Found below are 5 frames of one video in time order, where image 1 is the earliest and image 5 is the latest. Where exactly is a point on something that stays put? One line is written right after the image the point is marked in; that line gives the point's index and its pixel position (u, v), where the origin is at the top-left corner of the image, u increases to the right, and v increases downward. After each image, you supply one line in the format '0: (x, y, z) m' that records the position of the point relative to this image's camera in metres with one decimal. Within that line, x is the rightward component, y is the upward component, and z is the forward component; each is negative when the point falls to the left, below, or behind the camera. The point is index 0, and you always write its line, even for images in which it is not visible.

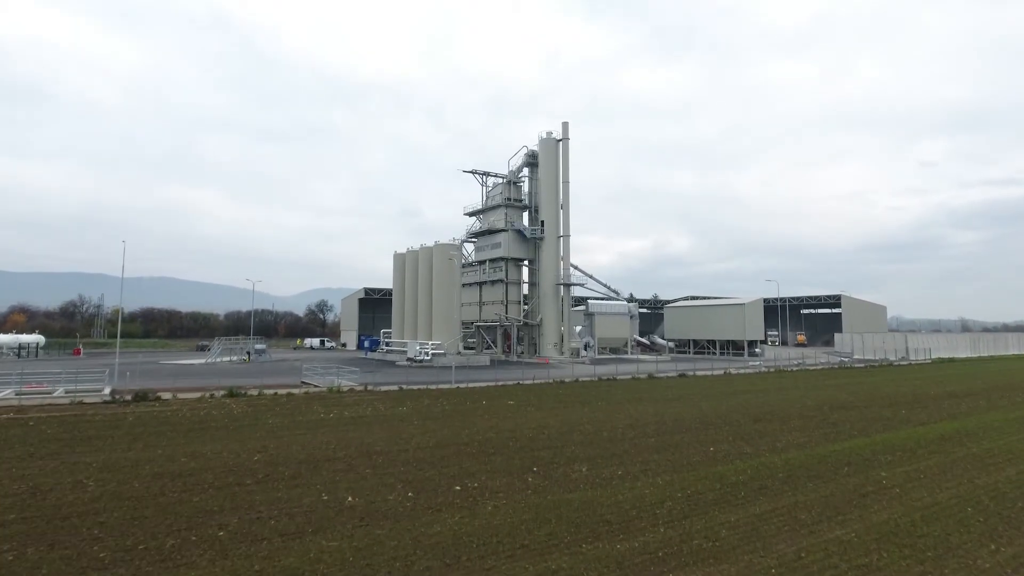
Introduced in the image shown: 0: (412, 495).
0: (-1.8, -3.8, +11.7) m
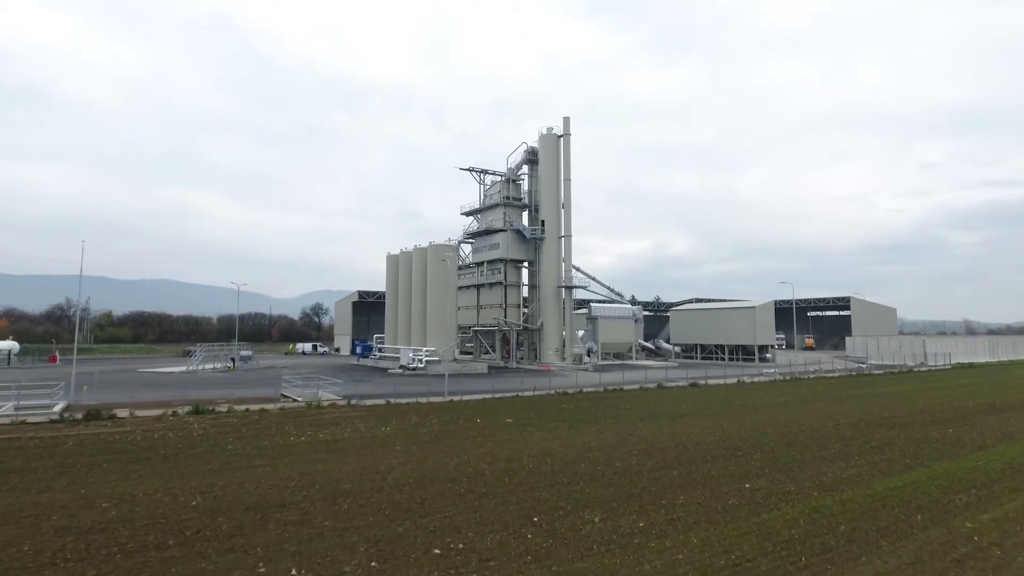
0: (-1.9, -3.9, +9.0) m
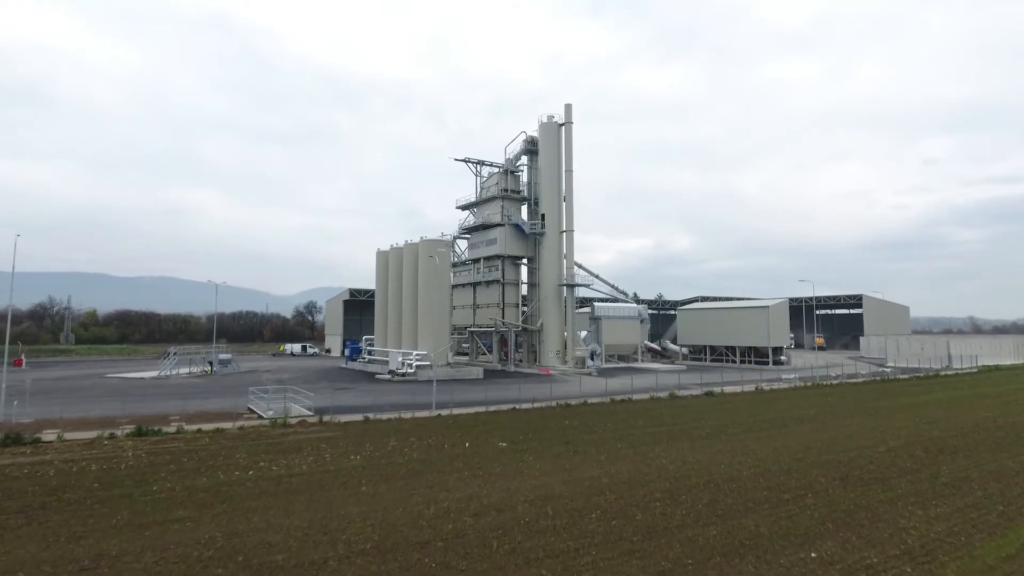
0: (-2.1, -4.0, +5.6) m
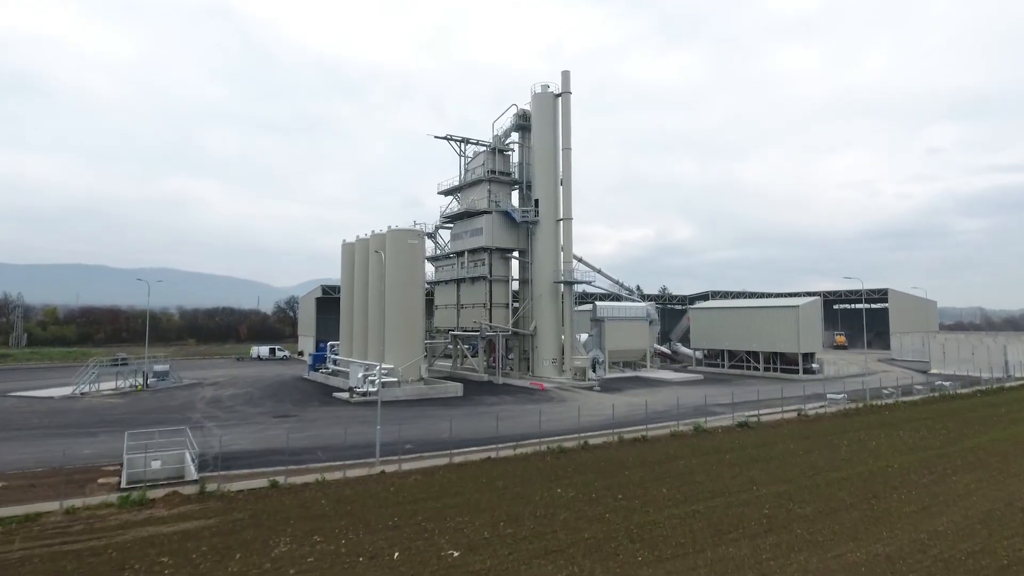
0: (-2.9, -4.5, -1.5) m
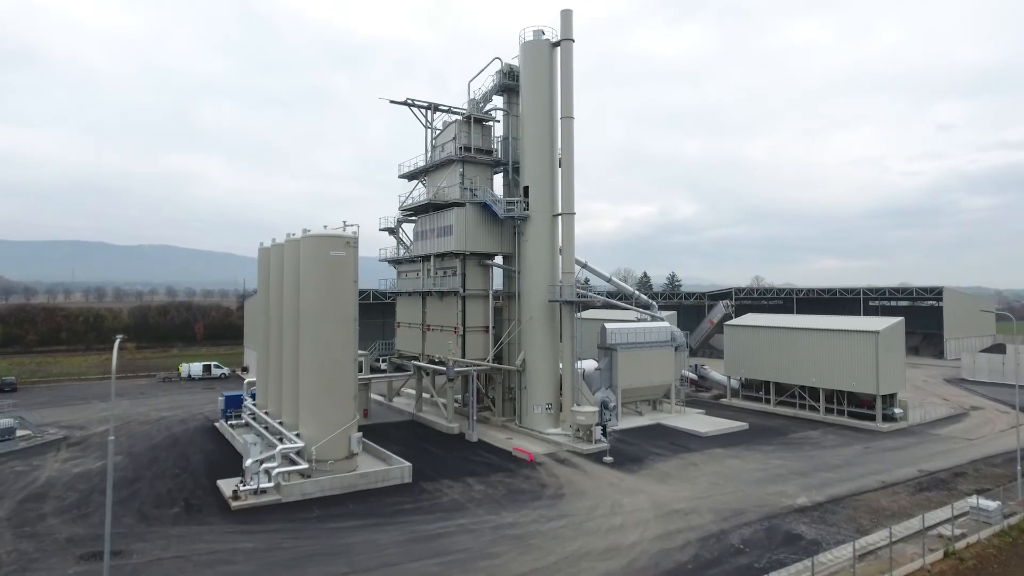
0: (-4.1, -7.2, -13.0) m
